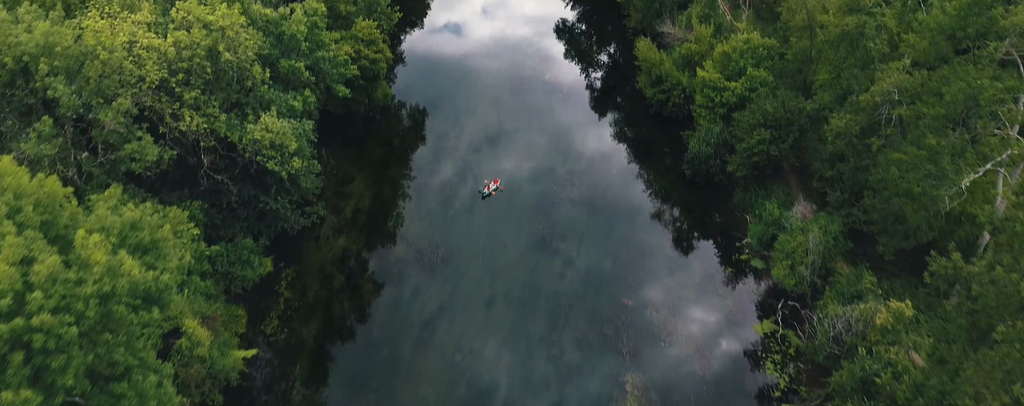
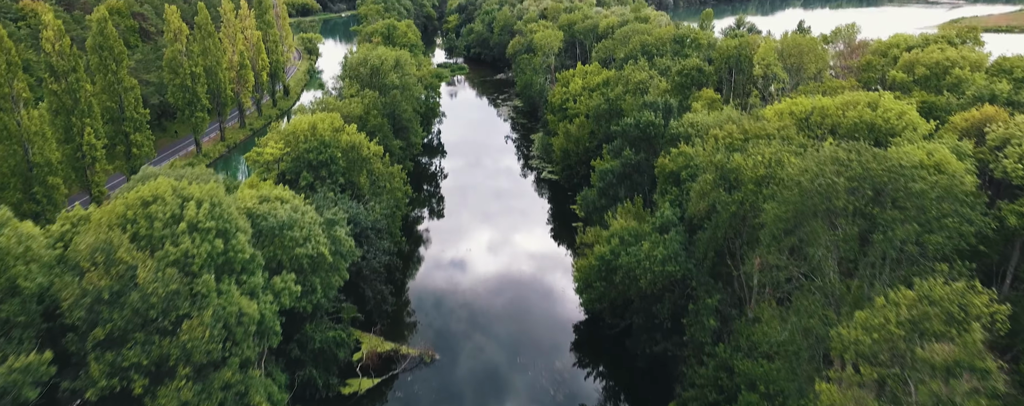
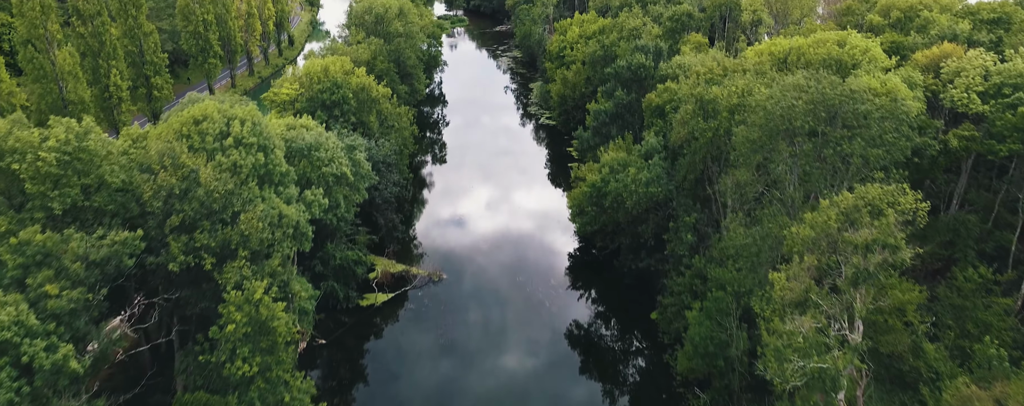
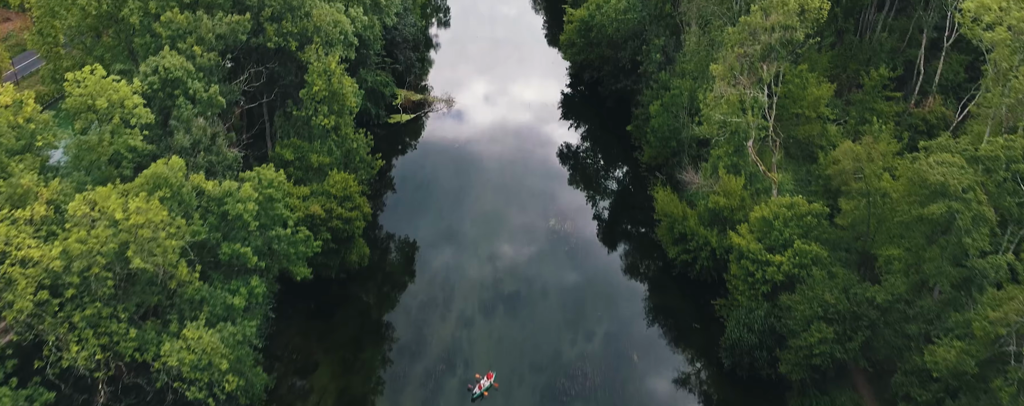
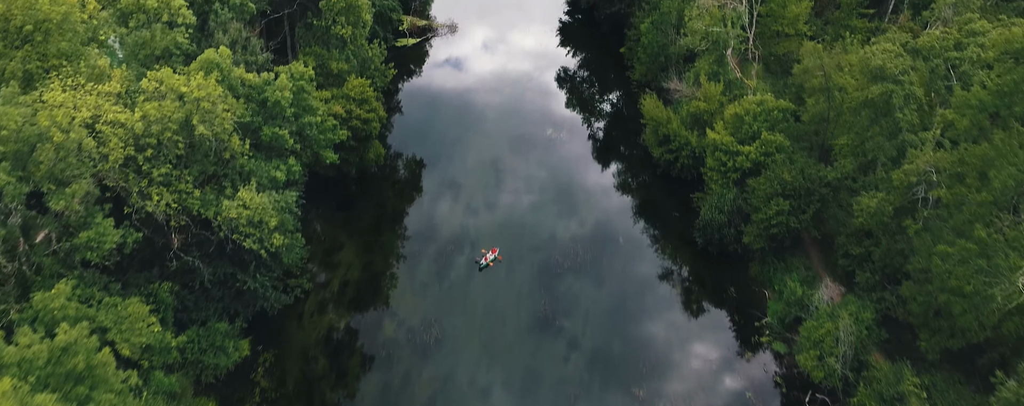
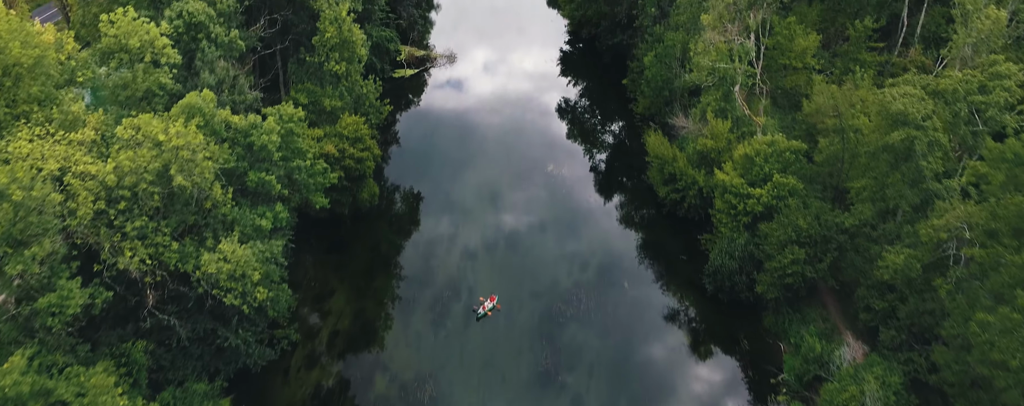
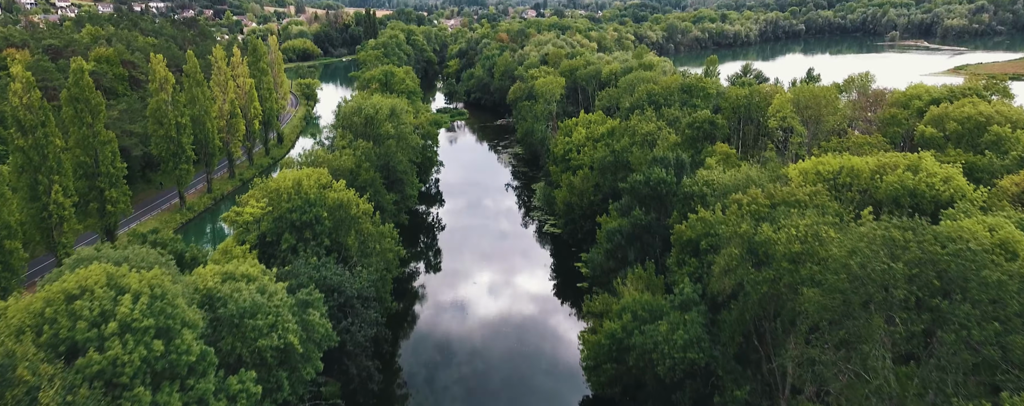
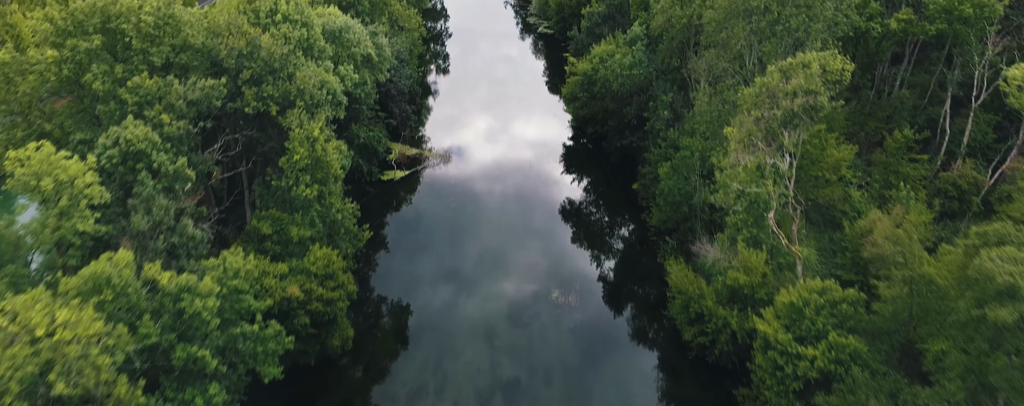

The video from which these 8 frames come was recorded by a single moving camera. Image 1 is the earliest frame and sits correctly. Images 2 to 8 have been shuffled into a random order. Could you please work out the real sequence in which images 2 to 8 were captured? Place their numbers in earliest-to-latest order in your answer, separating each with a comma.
5, 6, 4, 8, 3, 2, 7
